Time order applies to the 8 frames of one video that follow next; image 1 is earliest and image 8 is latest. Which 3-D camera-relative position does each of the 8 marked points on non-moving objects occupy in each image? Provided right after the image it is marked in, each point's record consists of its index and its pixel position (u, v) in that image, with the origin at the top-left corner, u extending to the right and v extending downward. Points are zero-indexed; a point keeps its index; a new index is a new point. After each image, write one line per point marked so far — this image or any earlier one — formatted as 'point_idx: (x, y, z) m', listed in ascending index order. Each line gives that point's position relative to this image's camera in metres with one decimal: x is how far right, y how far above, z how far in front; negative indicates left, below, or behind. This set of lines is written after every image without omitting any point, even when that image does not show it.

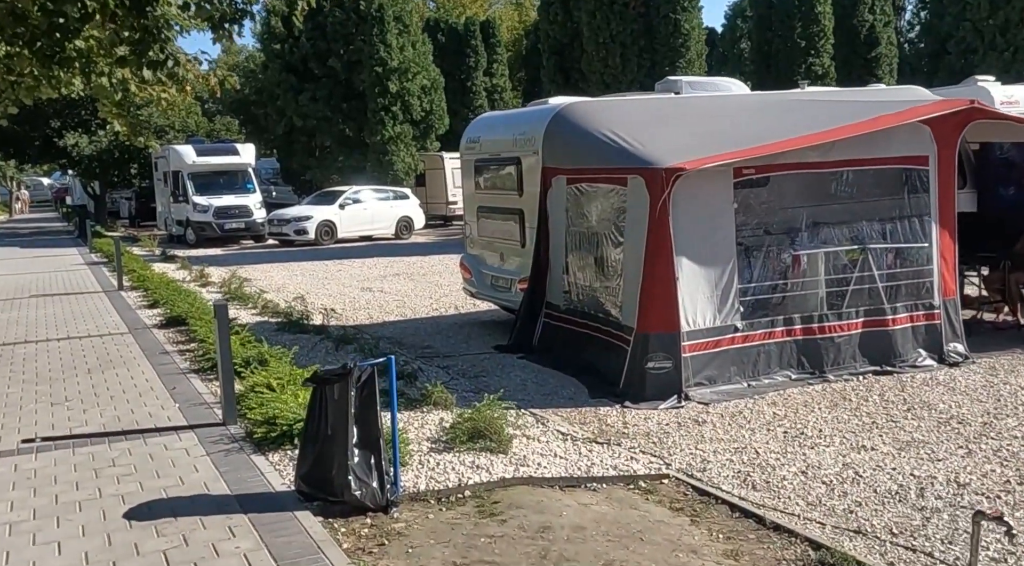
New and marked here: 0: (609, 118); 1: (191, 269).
0: (+0.9, +1.5, +9.6) m
1: (-6.1, +0.3, +19.5) m
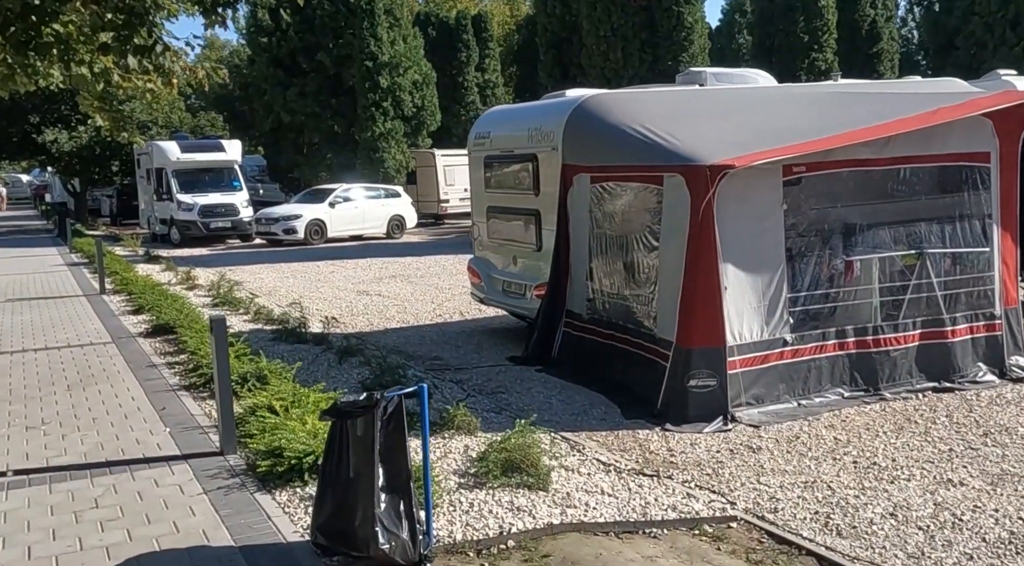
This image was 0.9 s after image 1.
0: (+1.1, +1.5, +8.8) m
1: (-6.1, +0.2, +18.7) m
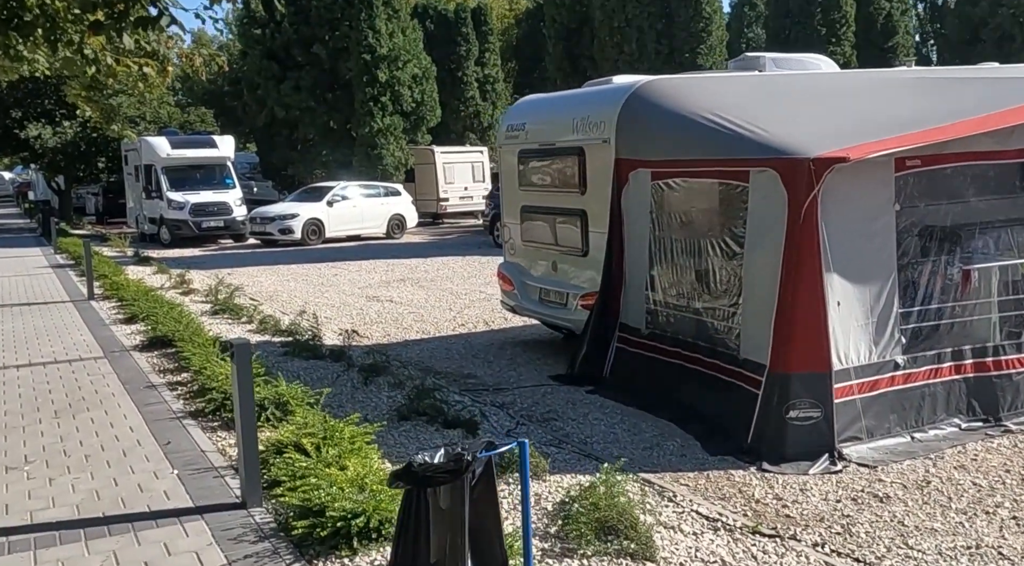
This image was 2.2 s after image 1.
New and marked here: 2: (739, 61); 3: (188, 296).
0: (+1.5, +1.4, +7.8) m
1: (-5.9, +0.1, +17.5) m
2: (+2.3, +2.2, +10.2) m
3: (-4.7, -0.2, +14.8) m
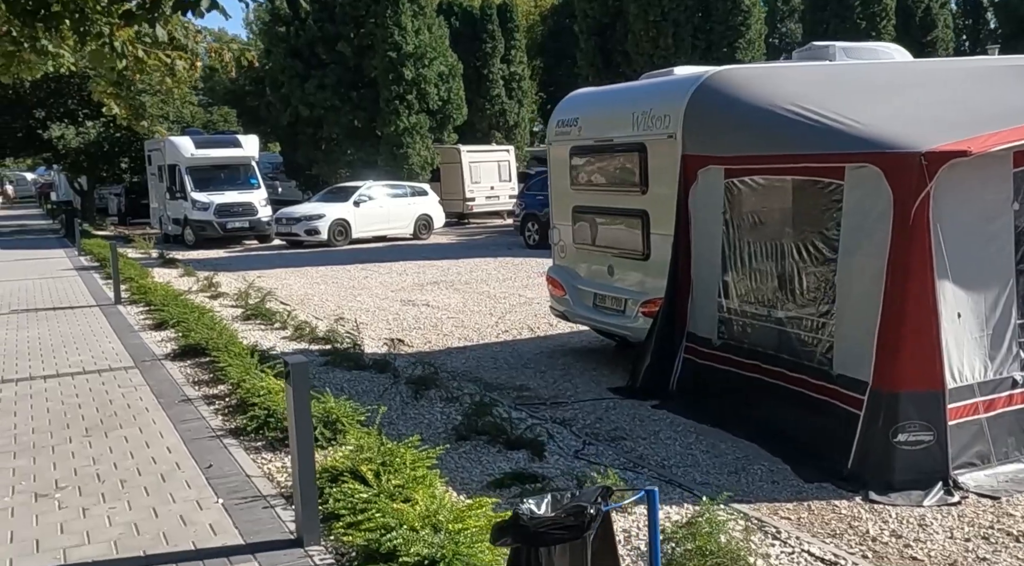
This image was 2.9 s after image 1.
0: (+1.9, +1.4, +7.2) m
1: (-5.2, +0.1, +17.0) m
2: (+2.8, +2.2, +9.5) m
3: (-4.1, -0.2, +14.3) m
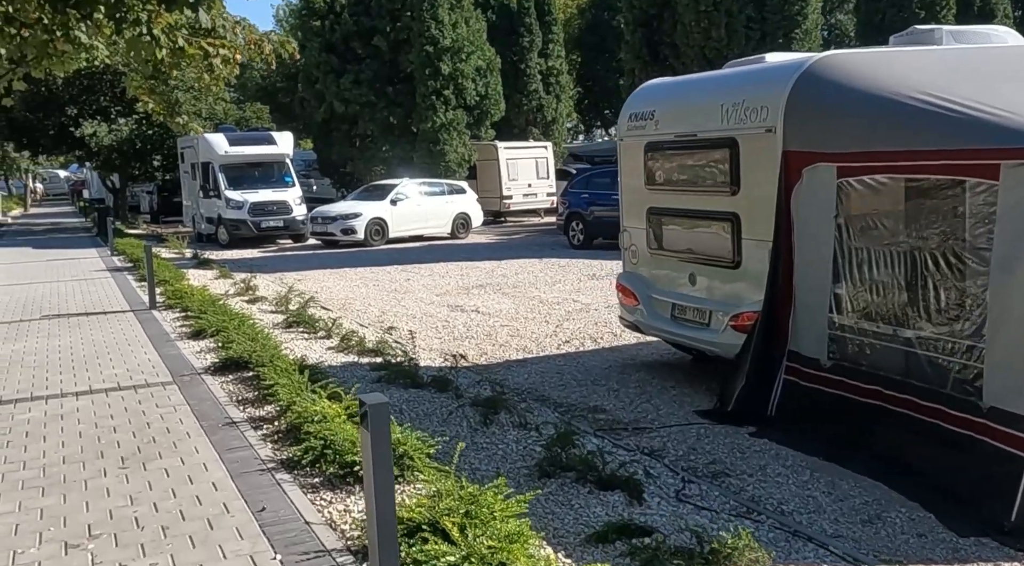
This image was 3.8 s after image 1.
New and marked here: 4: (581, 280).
0: (+2.5, +1.3, +6.3) m
1: (-4.4, +0.1, +16.3) m
2: (+3.3, +2.1, +8.6) m
3: (-3.4, -0.3, +13.6) m
4: (+1.1, +0.1, +16.3) m
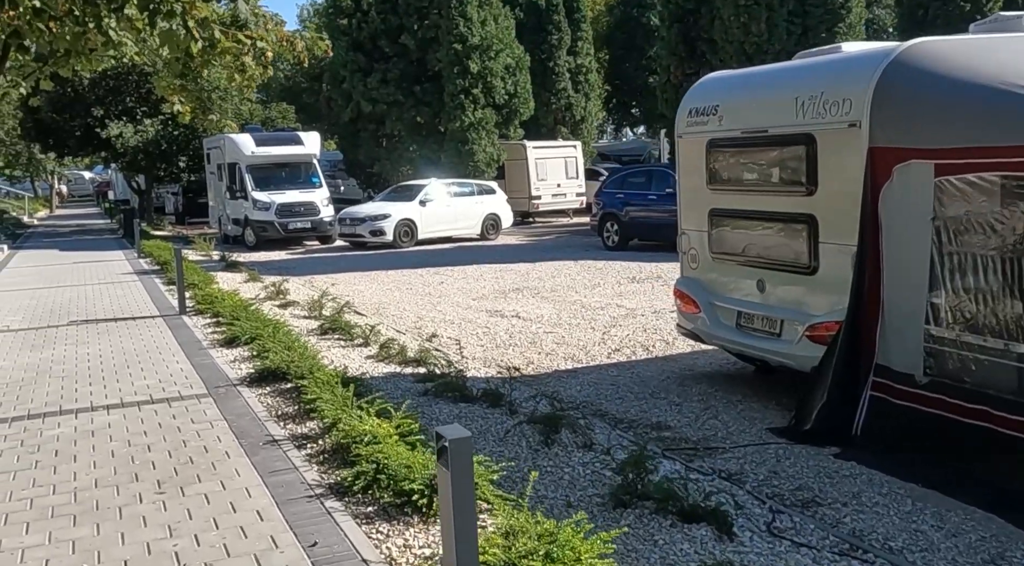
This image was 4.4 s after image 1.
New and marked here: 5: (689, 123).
0: (+2.8, +1.2, +5.7) m
1: (-3.9, 0.0, +15.9) m
2: (+3.8, +2.0, +8.1) m
3: (-2.9, -0.3, +13.1) m
4: (+1.7, 0.0, +15.8) m
5: (+1.5, +1.3, +8.4) m
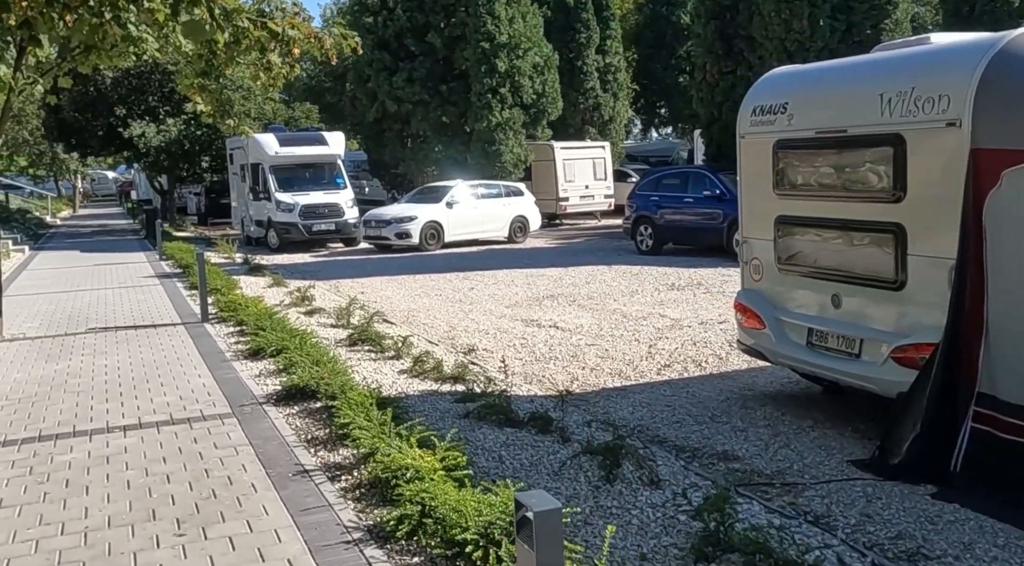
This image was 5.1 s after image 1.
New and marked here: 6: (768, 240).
0: (+3.2, +1.1, +5.0) m
1: (-3.3, -0.1, +15.3) m
2: (+4.1, +1.9, +7.3) m
3: (-2.4, -0.4, +12.5) m
4: (+2.2, -0.1, +15.1) m
5: (+1.8, +1.2, +7.8) m
6: (+1.9, +0.3, +7.8) m
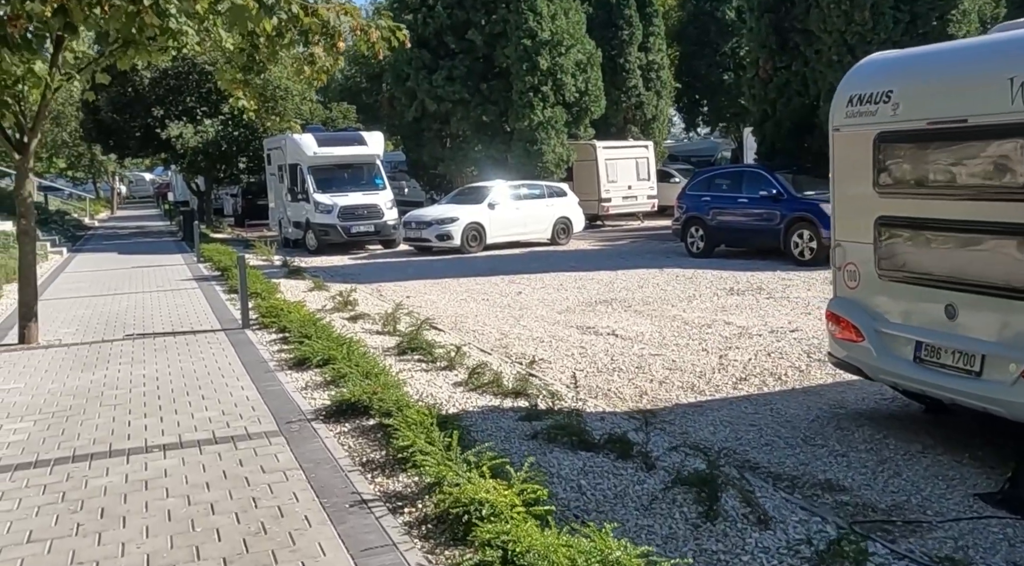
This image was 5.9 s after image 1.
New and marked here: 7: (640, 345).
0: (+3.6, +1.1, +4.2) m
1: (-2.6, -0.1, +14.8) m
2: (+4.6, +1.9, +6.5) m
3: (-1.8, -0.5, +11.9) m
4: (+2.9, -0.2, +14.3) m
5: (+2.3, +1.2, +7.0) m
6: (+2.4, +0.3, +7.0) m
7: (+1.3, -0.7, +10.8) m
